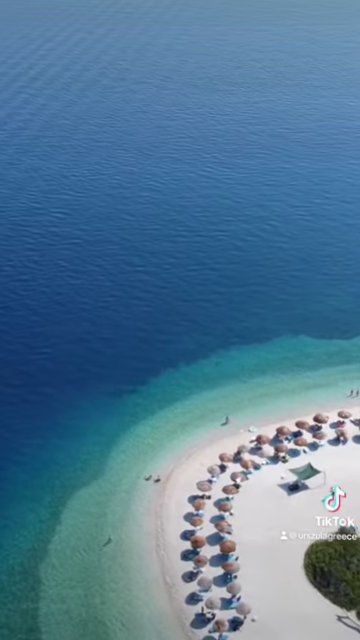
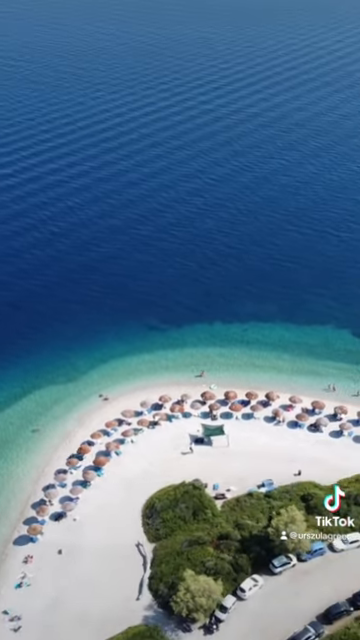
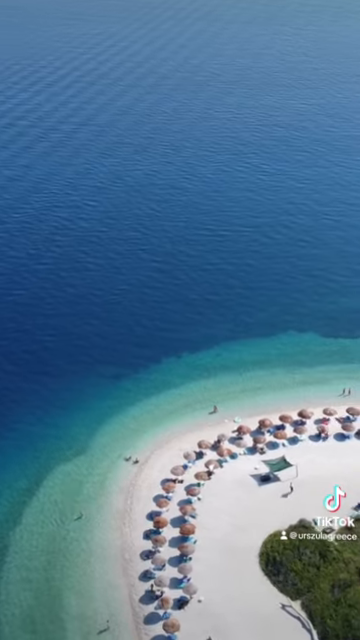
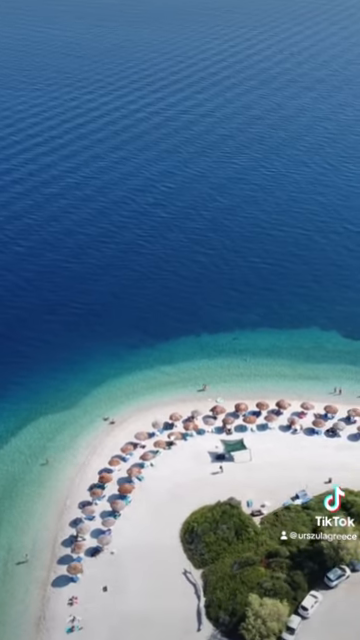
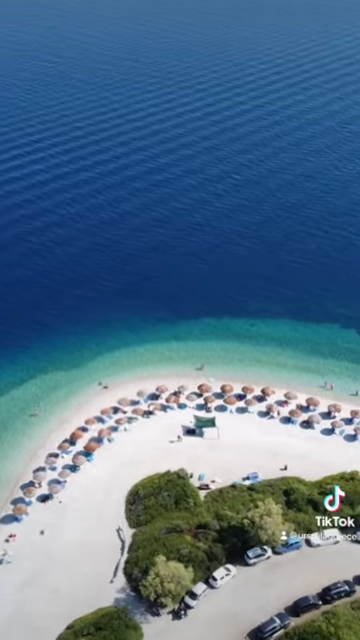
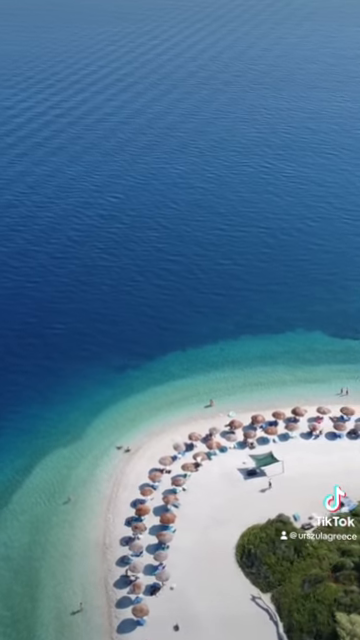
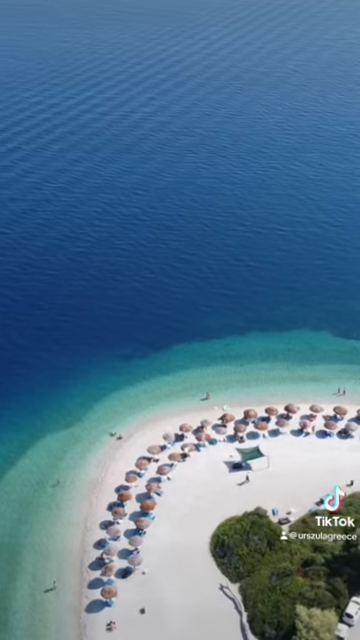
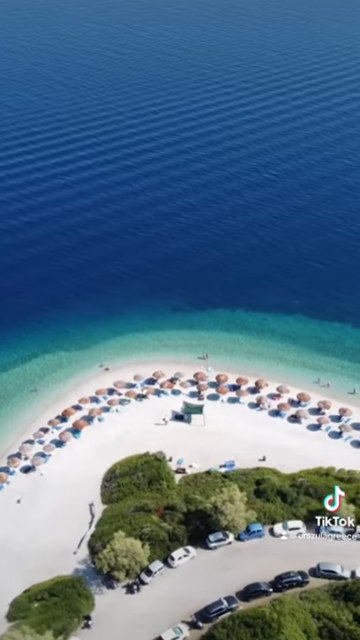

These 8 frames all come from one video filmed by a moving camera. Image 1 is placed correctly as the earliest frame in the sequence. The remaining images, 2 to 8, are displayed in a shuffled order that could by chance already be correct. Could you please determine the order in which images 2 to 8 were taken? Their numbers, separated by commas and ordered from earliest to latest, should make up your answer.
3, 6, 7, 4, 2, 5, 8
